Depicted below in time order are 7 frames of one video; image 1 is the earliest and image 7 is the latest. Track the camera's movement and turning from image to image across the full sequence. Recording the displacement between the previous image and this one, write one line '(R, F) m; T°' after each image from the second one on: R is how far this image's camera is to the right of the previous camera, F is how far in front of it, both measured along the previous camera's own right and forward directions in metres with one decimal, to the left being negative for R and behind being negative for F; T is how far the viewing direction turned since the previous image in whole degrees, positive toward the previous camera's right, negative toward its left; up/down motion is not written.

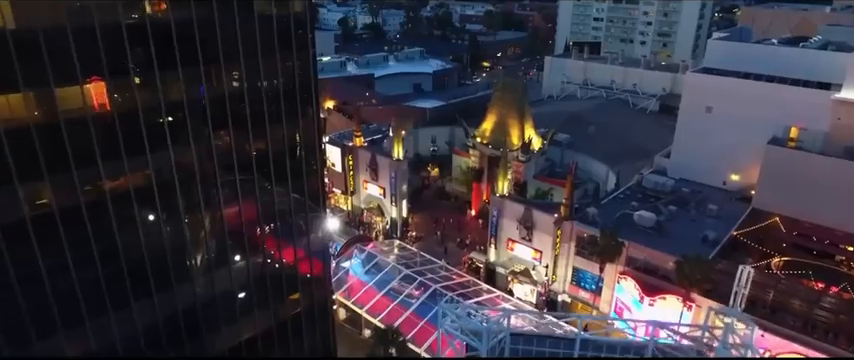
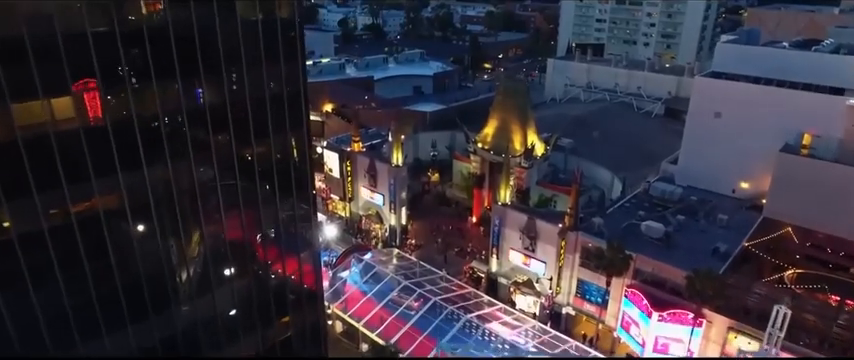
(+0.1, +1.0) m; 0°
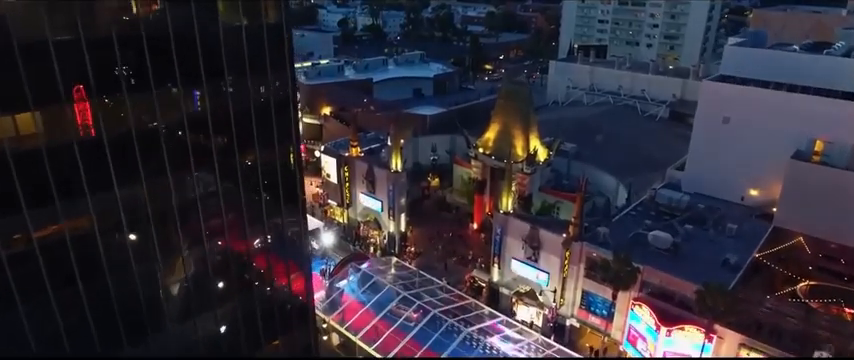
(0.0, +0.9) m; 0°
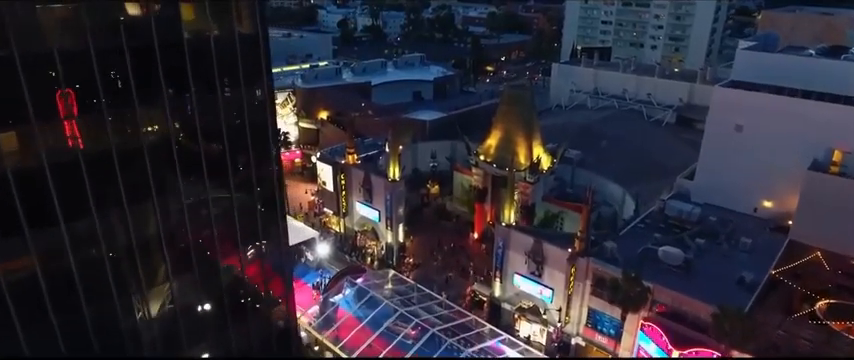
(+0.1, +1.2) m; 0°
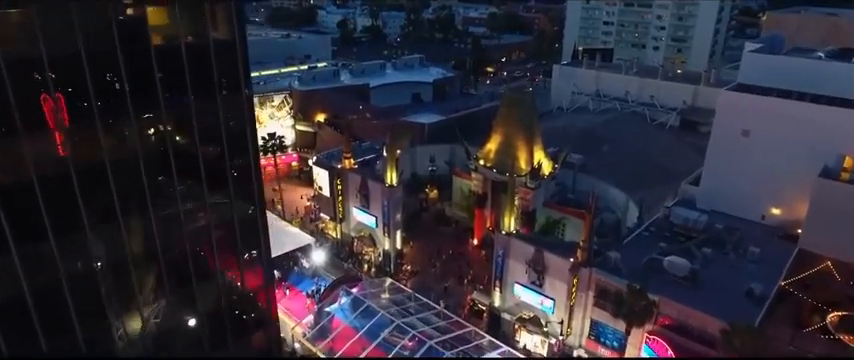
(+0.1, +0.8) m; 0°
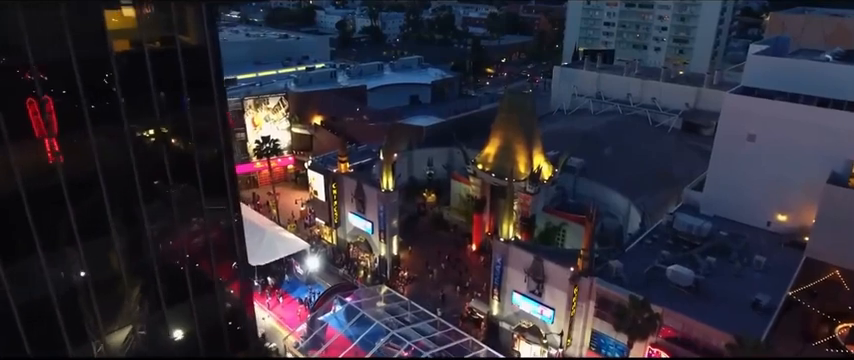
(+0.2, +0.7) m; 0°
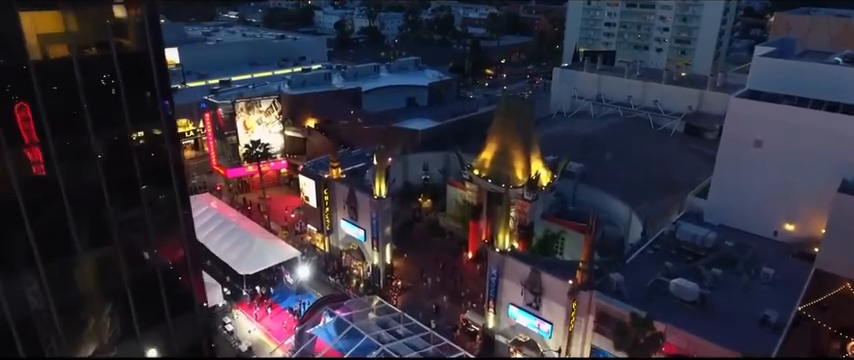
(+0.3, +1.0) m; 0°
